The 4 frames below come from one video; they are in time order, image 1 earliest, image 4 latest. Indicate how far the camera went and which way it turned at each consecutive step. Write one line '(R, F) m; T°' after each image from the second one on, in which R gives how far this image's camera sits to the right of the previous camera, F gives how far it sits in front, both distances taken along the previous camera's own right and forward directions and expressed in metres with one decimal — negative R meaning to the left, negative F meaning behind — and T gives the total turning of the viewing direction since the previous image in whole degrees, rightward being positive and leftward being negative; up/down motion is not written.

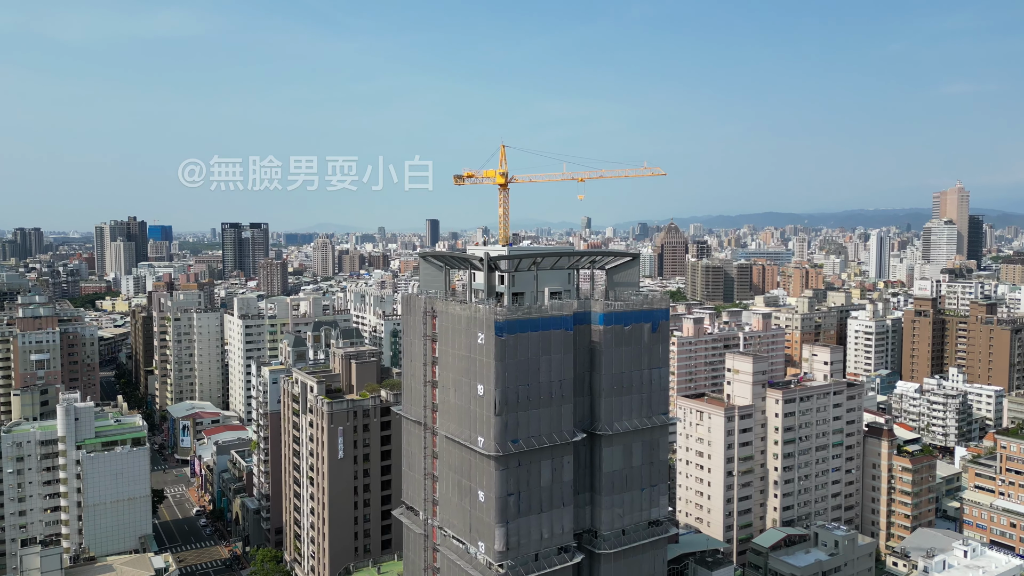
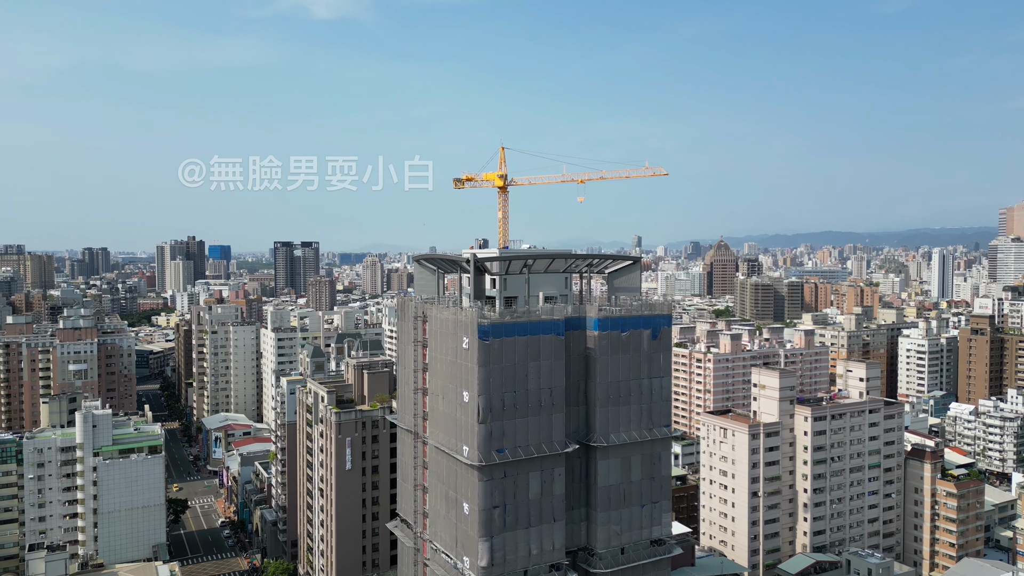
(+1.9, +1.0) m; -4°
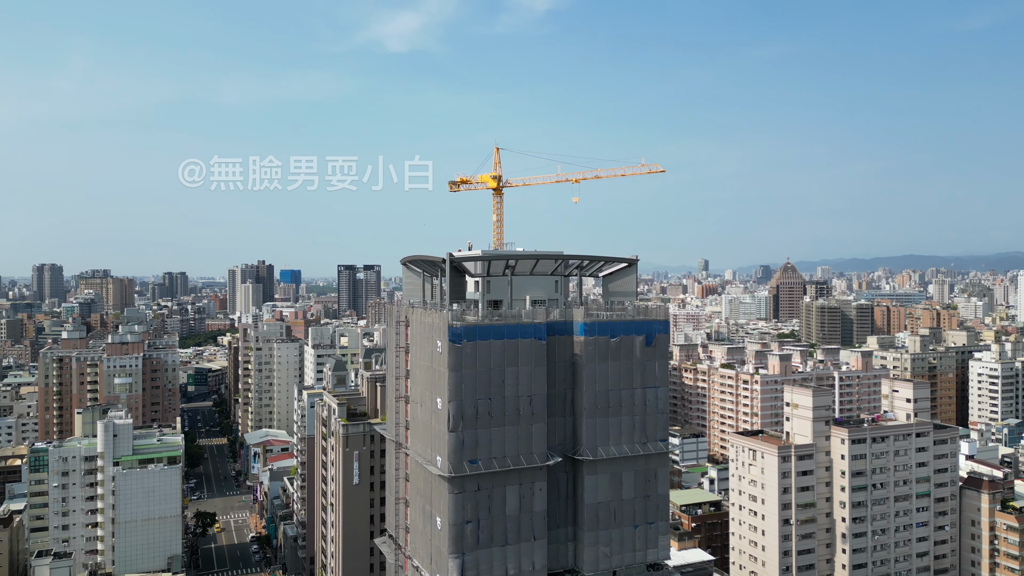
(+2.5, +1.4) m; -5°
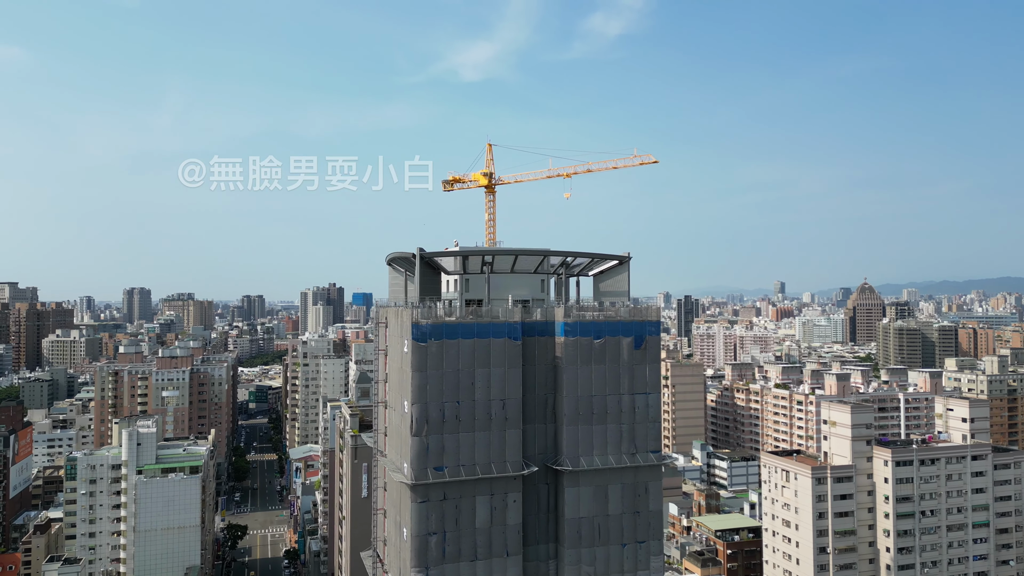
(+2.6, +1.4) m; -5°
